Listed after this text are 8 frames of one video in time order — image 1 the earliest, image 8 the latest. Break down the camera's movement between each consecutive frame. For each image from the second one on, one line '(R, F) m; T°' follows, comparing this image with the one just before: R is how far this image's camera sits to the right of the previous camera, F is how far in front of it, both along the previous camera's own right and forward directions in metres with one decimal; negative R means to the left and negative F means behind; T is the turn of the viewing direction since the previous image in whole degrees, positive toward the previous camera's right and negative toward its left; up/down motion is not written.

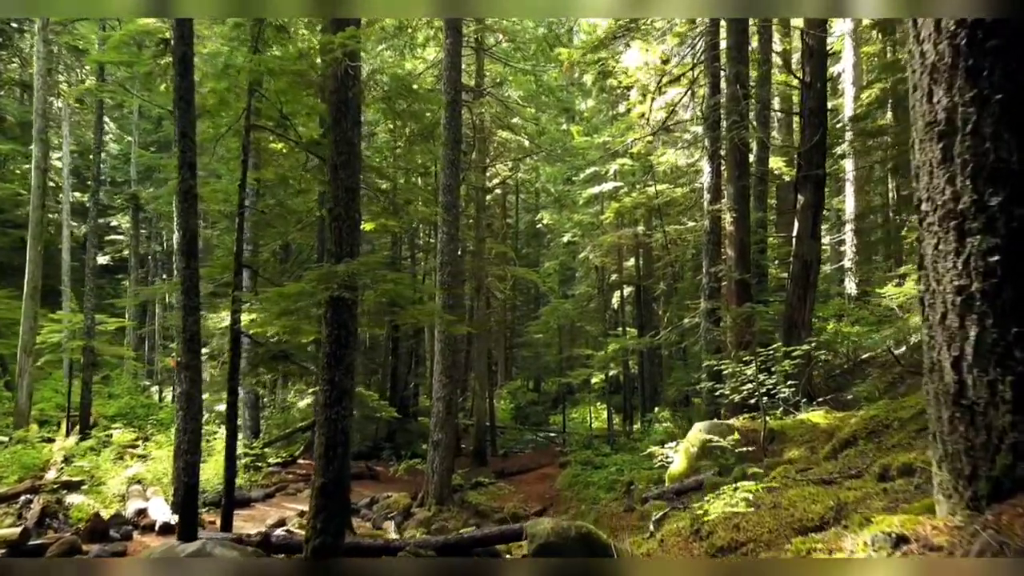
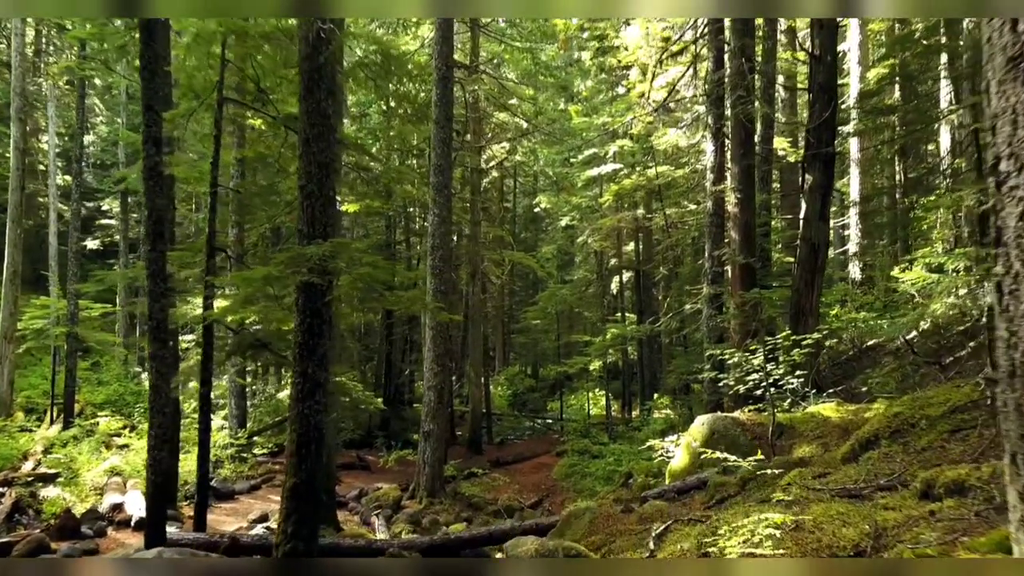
(+0.1, +0.3) m; 0°
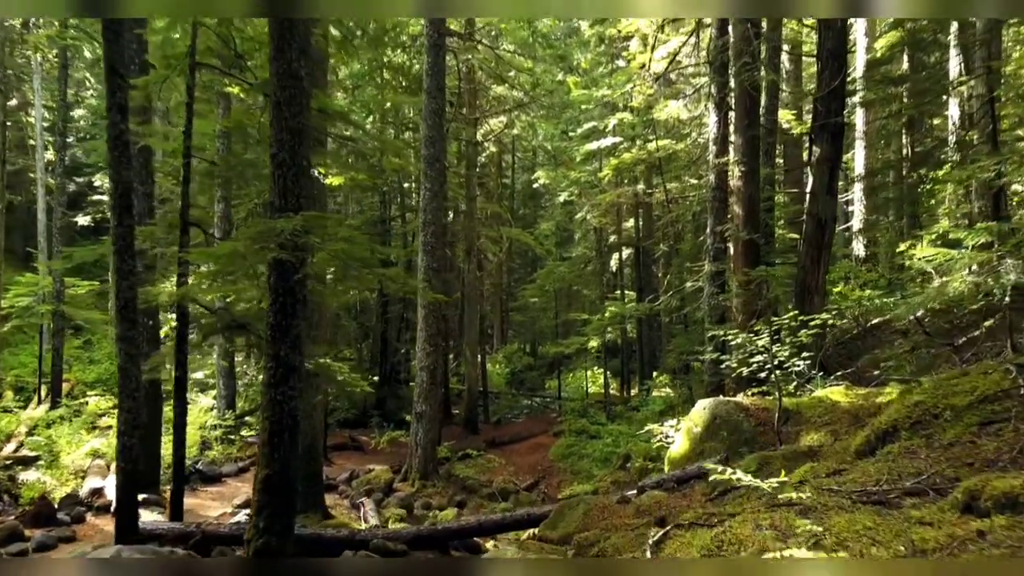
(+0.1, +0.3) m; 0°
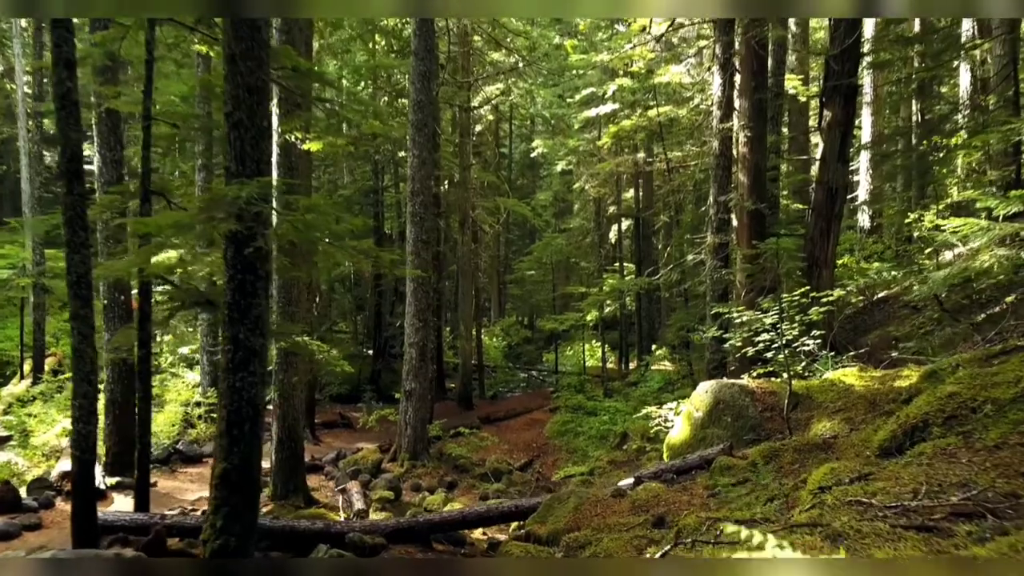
(+0.1, +0.3) m; 0°
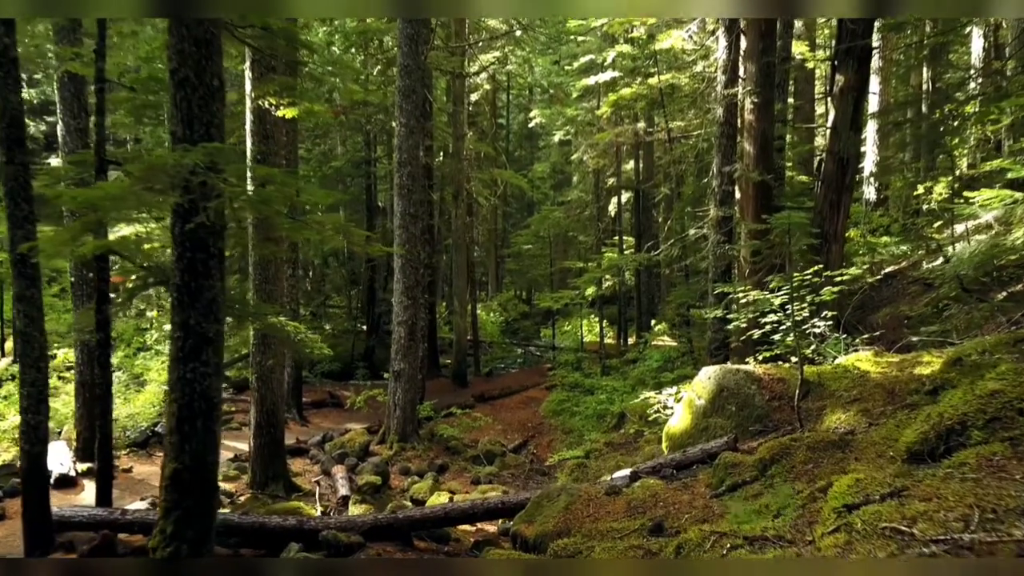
(+0.1, +0.3) m; 0°
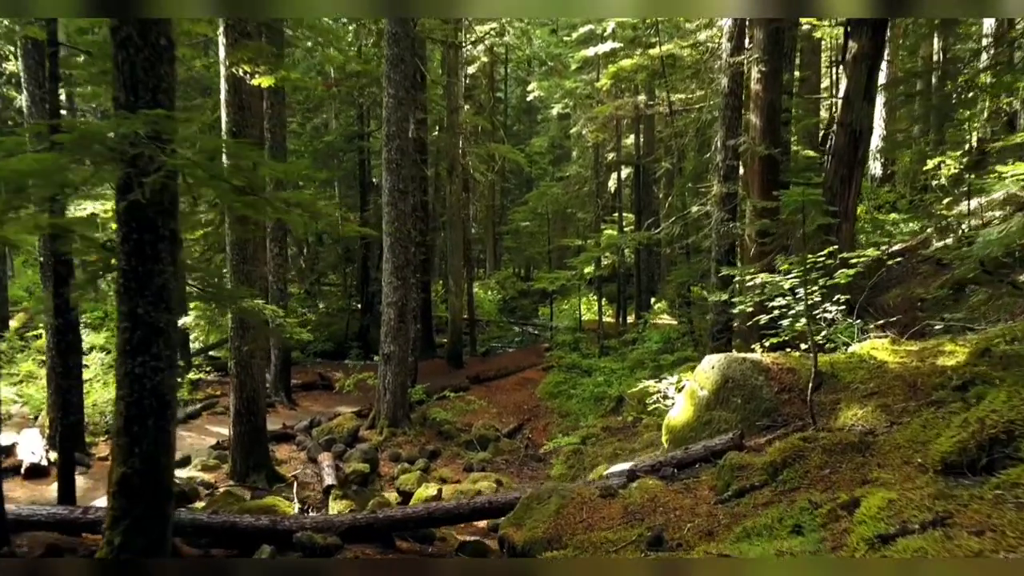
(+0.1, +0.3) m; 0°
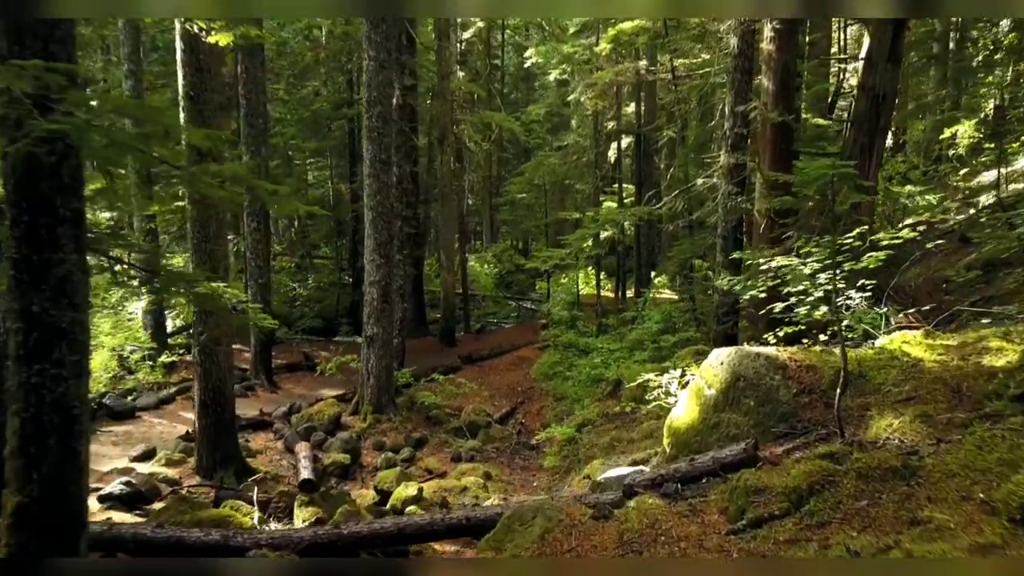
(+0.1, +0.4) m; 0°
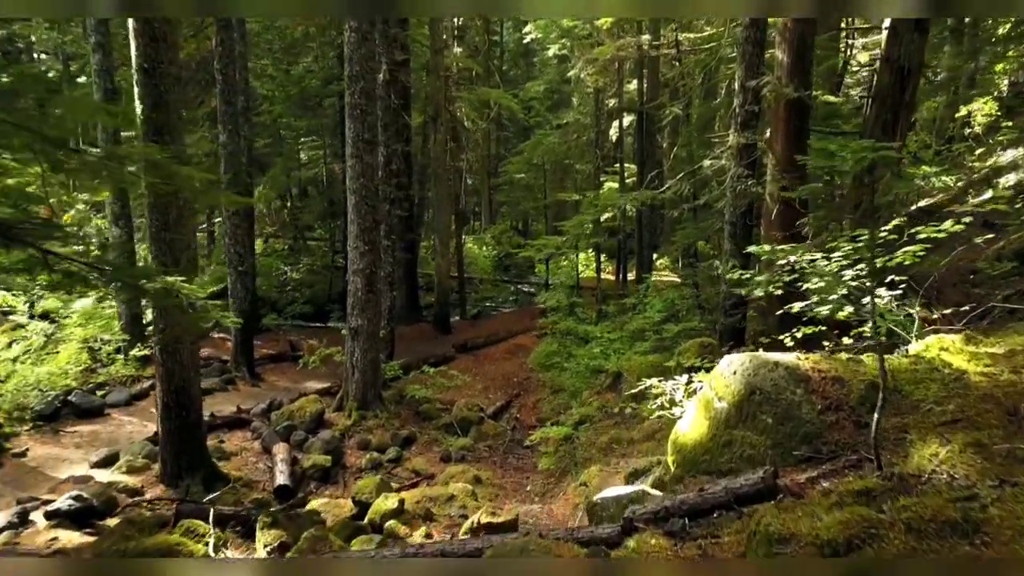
(+0.1, +0.4) m; 0°
